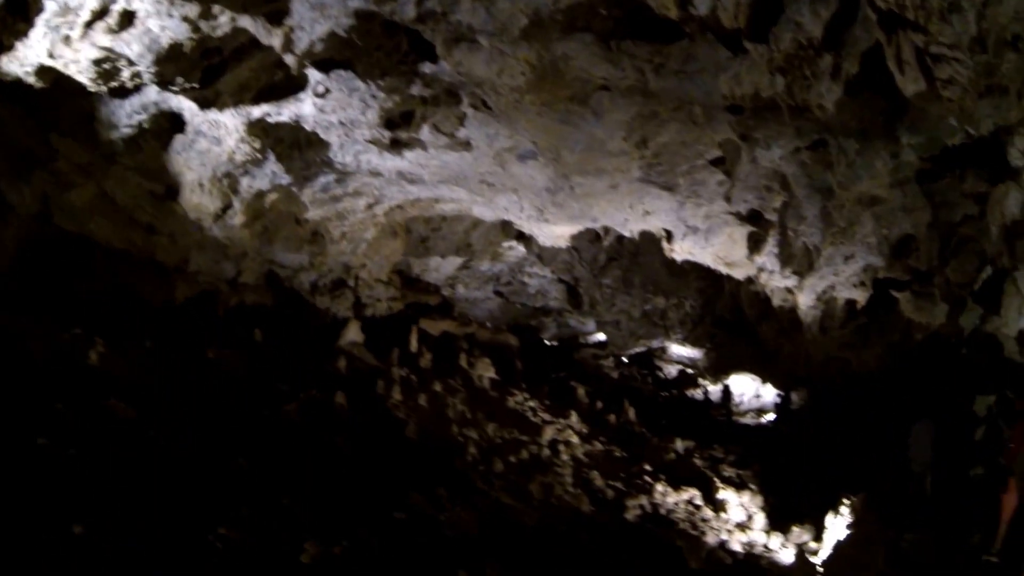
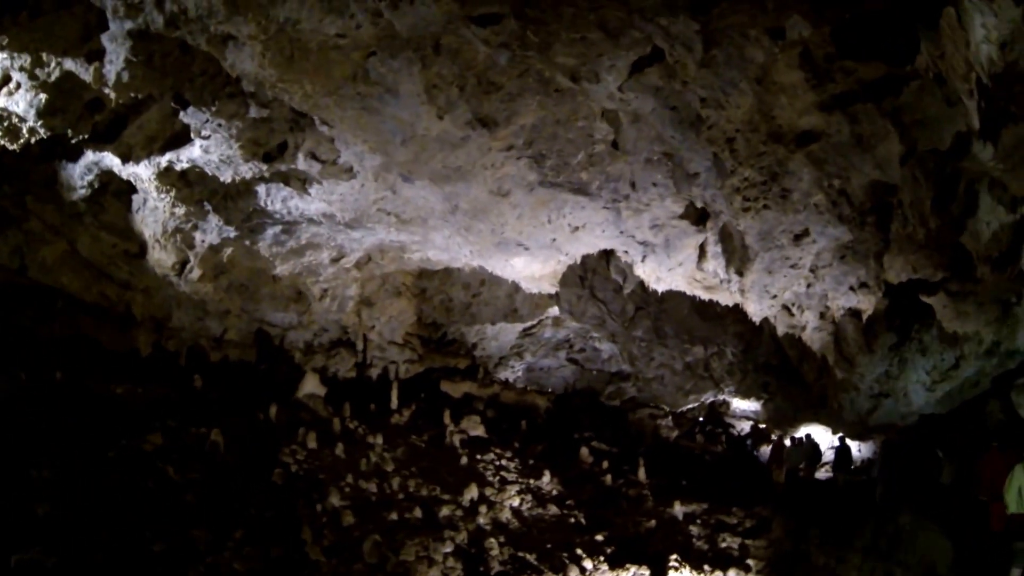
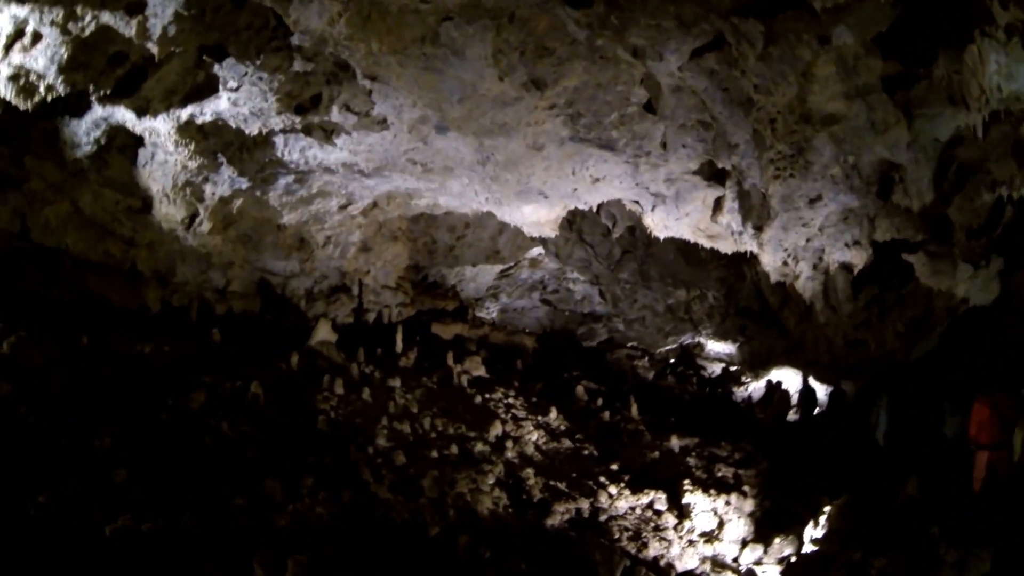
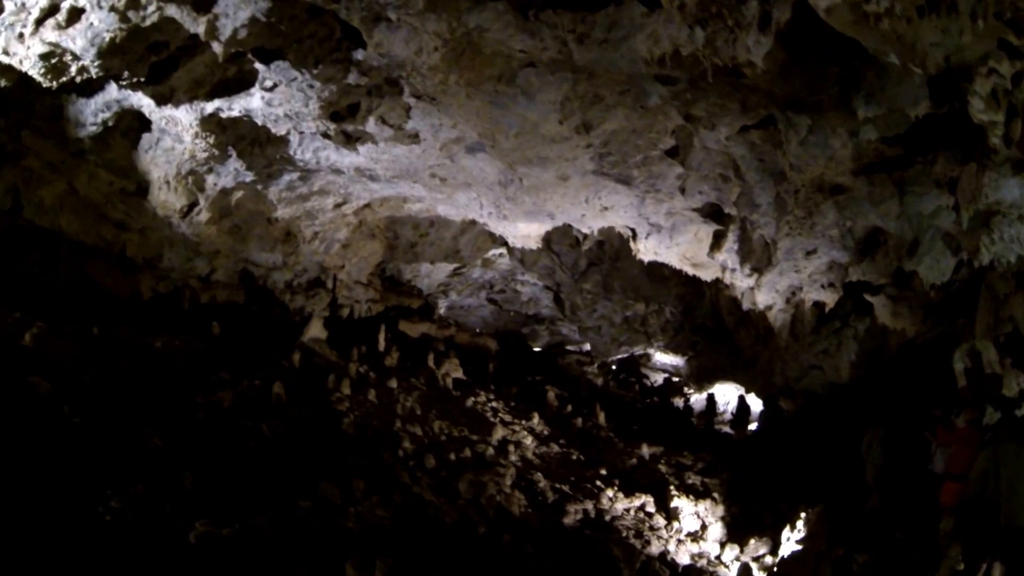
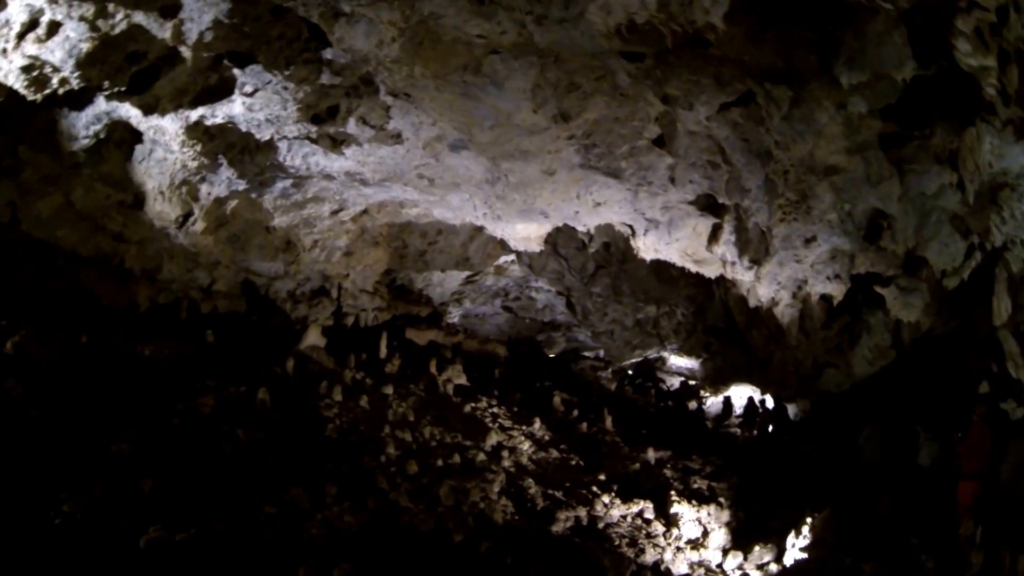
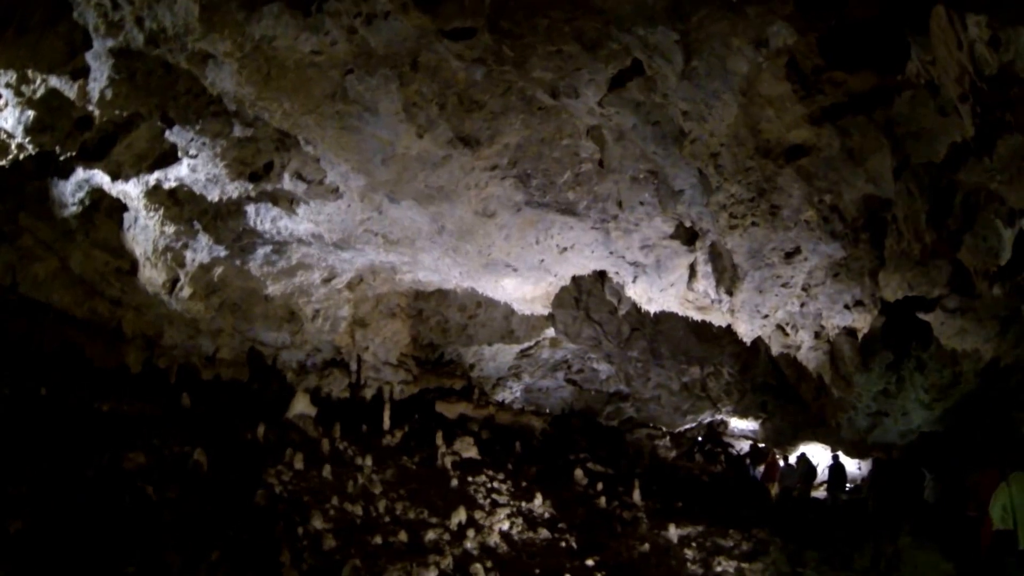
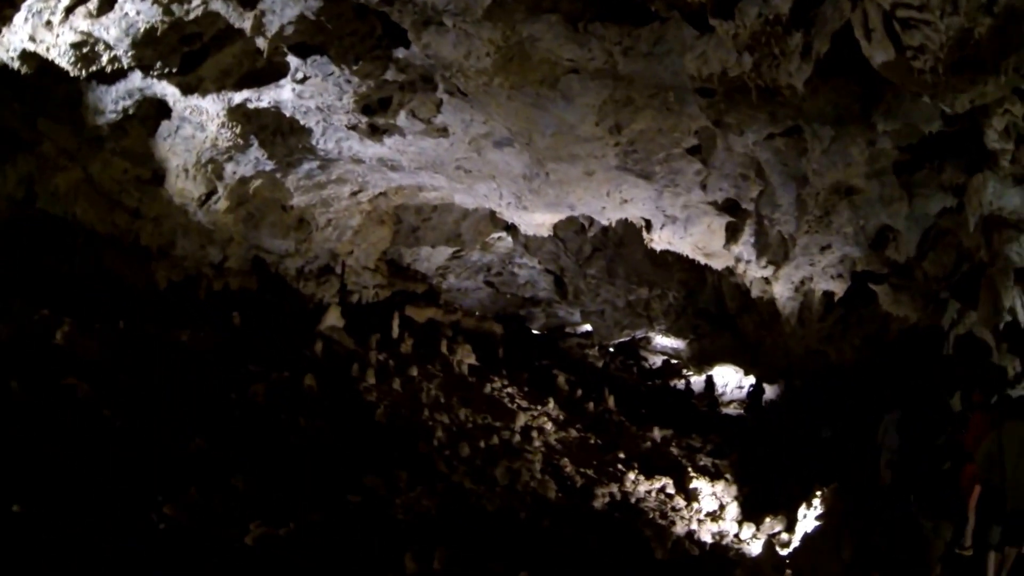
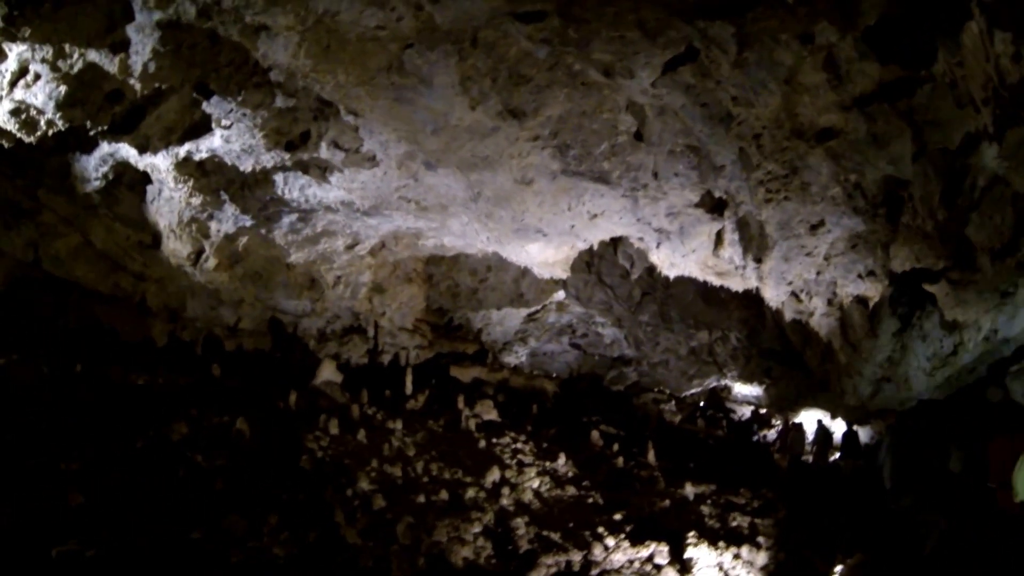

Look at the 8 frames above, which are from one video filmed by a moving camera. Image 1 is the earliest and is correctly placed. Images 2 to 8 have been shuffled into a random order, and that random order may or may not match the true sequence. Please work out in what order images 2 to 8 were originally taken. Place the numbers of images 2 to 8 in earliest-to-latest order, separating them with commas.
7, 4, 5, 3, 8, 2, 6
